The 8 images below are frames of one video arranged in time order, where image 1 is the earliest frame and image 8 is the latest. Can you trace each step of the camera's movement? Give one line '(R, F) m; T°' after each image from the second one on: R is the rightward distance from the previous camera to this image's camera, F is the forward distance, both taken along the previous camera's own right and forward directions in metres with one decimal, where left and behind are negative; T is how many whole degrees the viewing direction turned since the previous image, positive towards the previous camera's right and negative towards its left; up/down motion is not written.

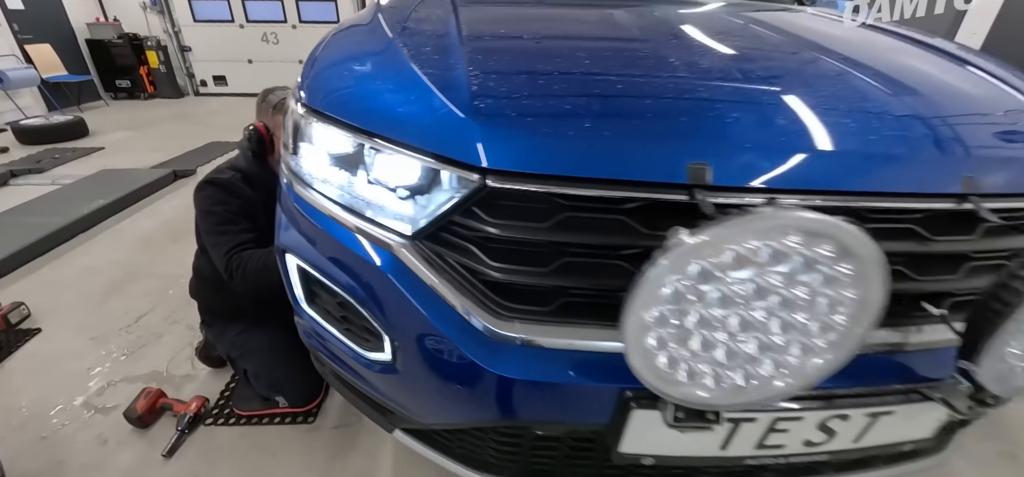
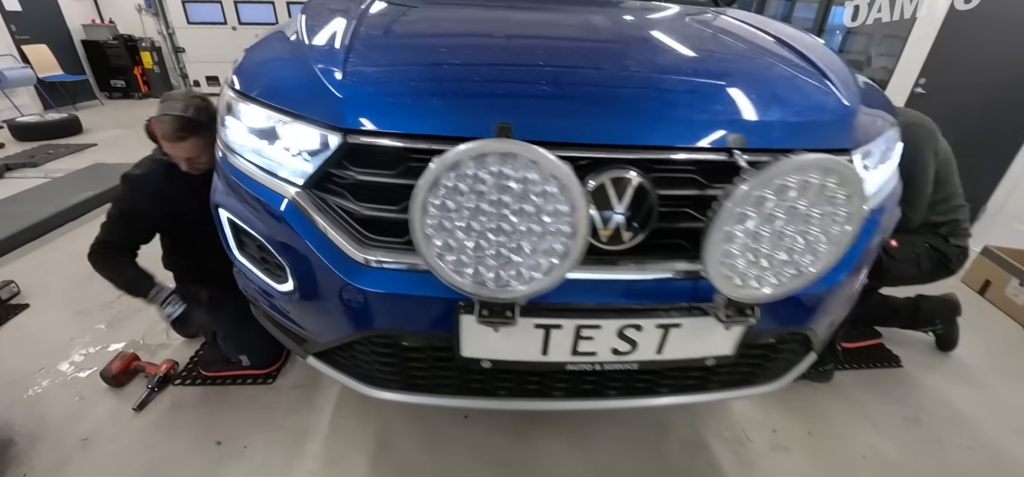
(+0.2, -0.2) m; 0°
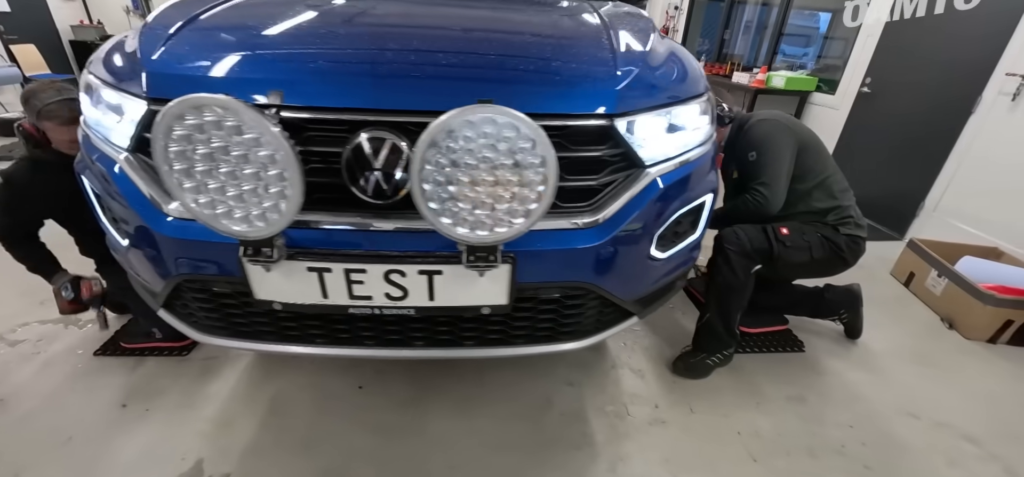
(+0.4, -0.1) m; -1°
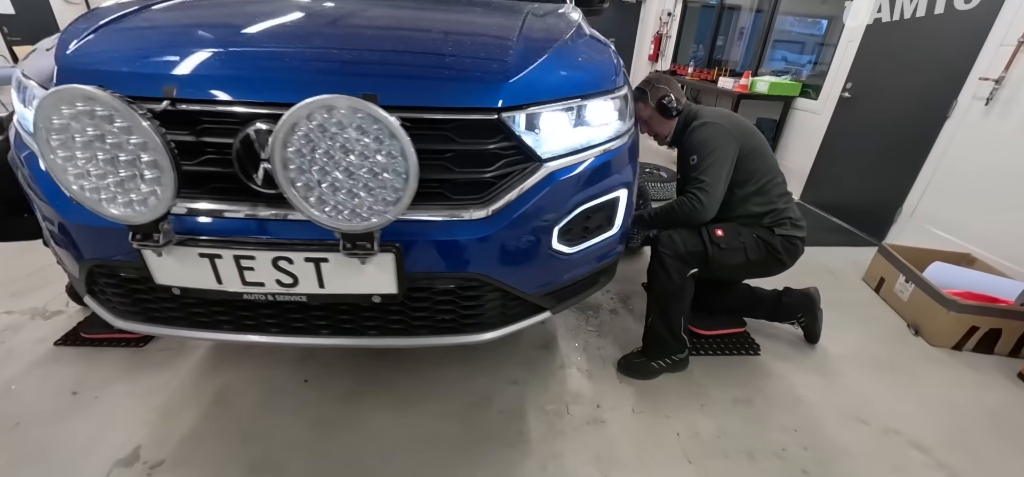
(+0.2, 0.0) m; -1°
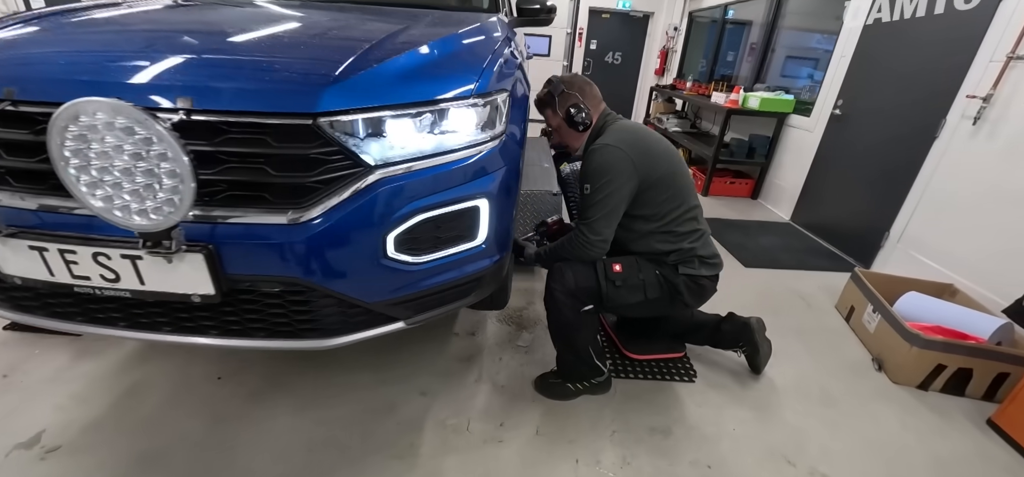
(+0.4, 0.0) m; -4°
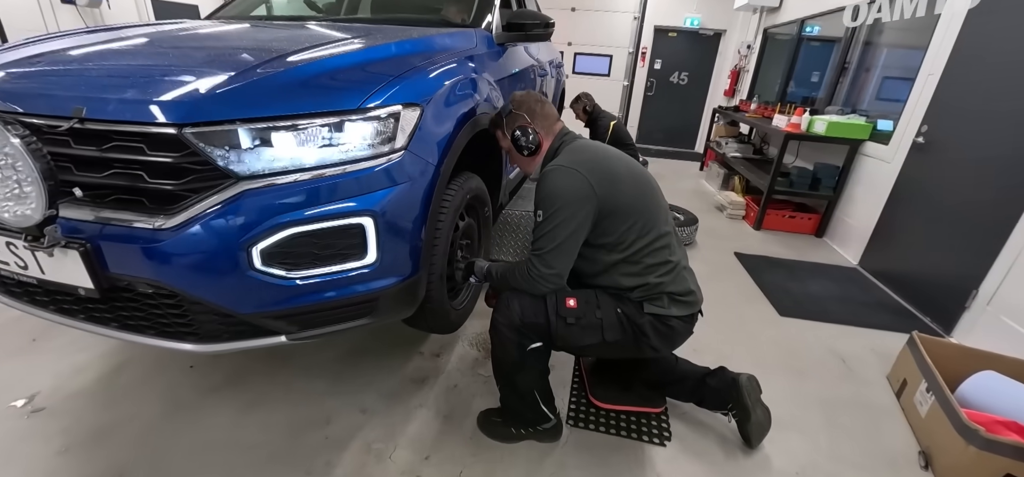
(+0.4, +0.1) m; -10°
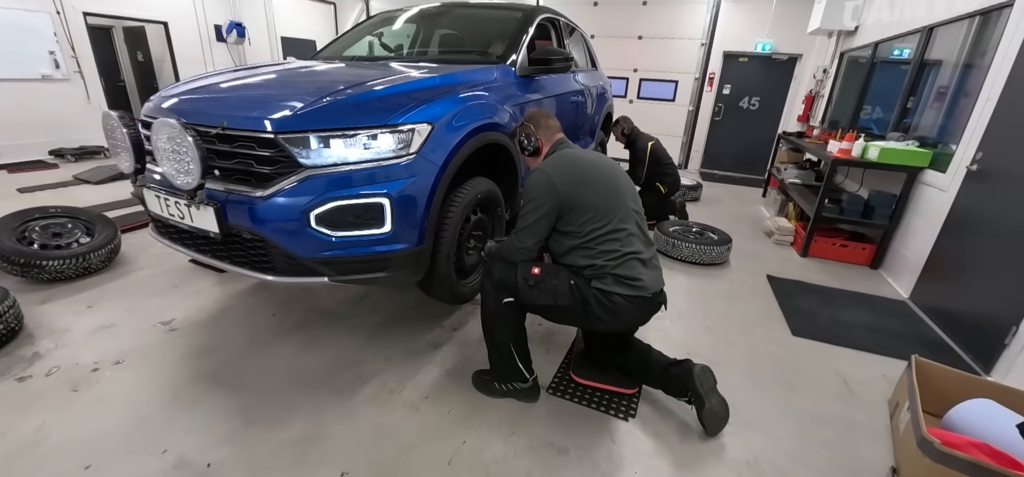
(+0.3, -0.3) m; -11°
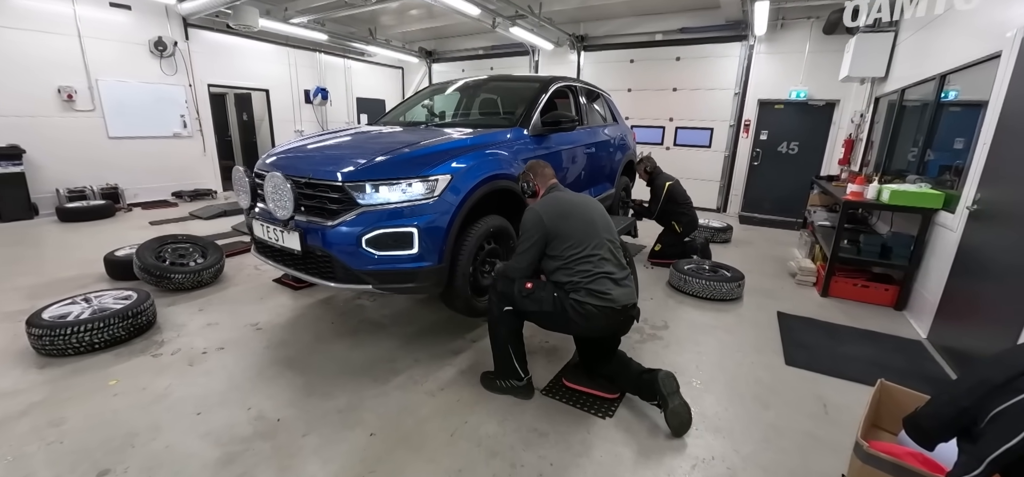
(+0.3, -0.4) m; -8°
